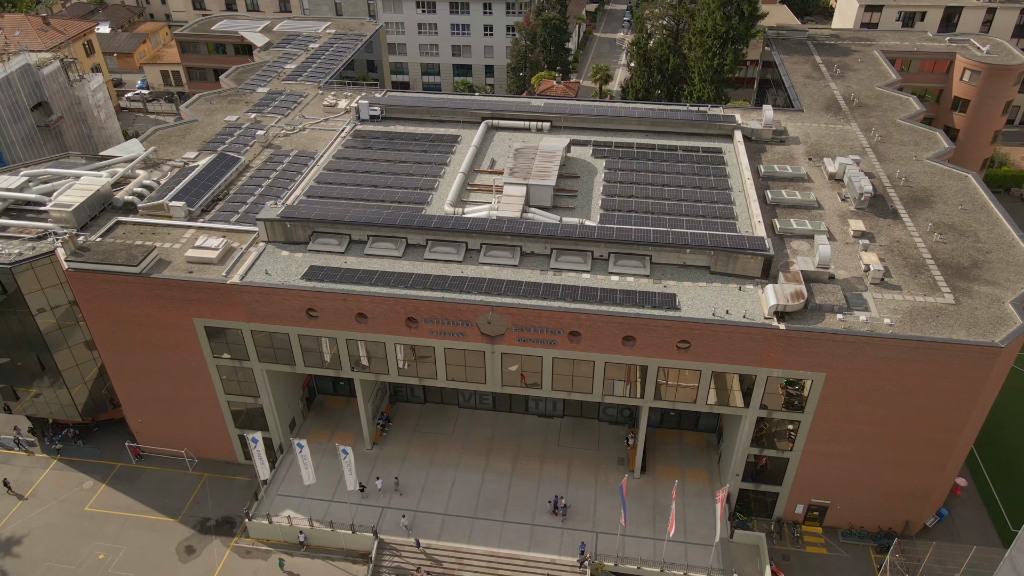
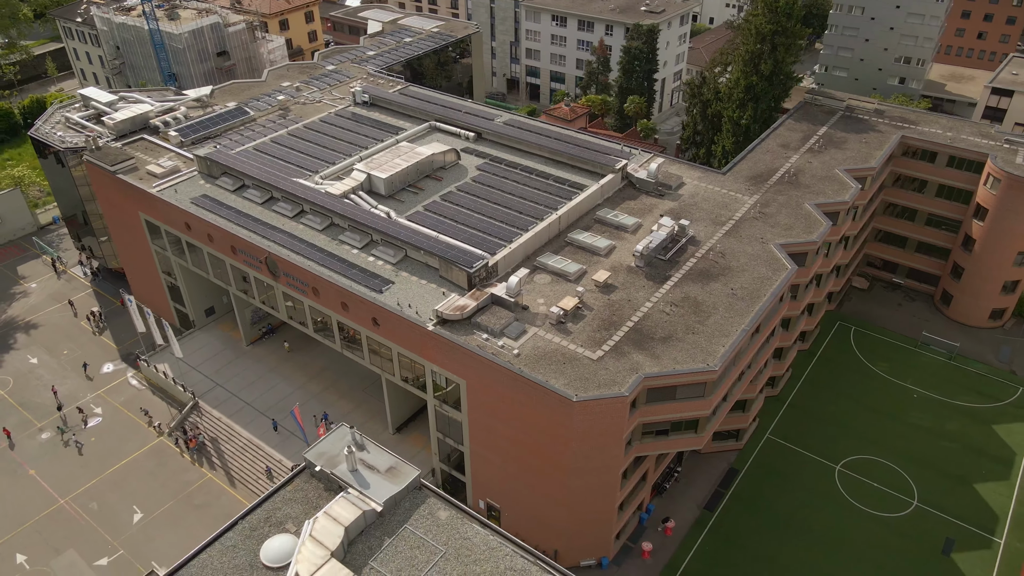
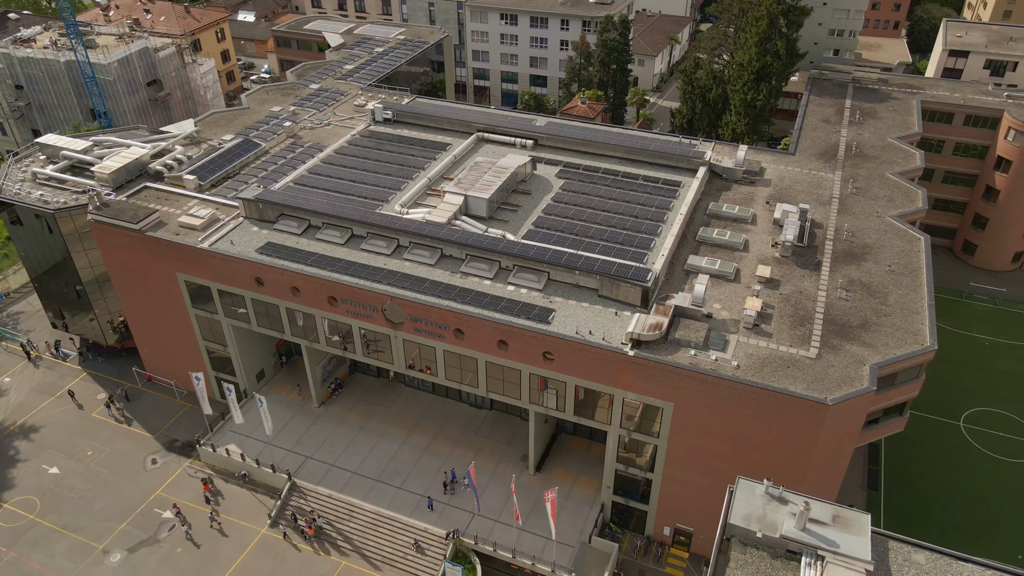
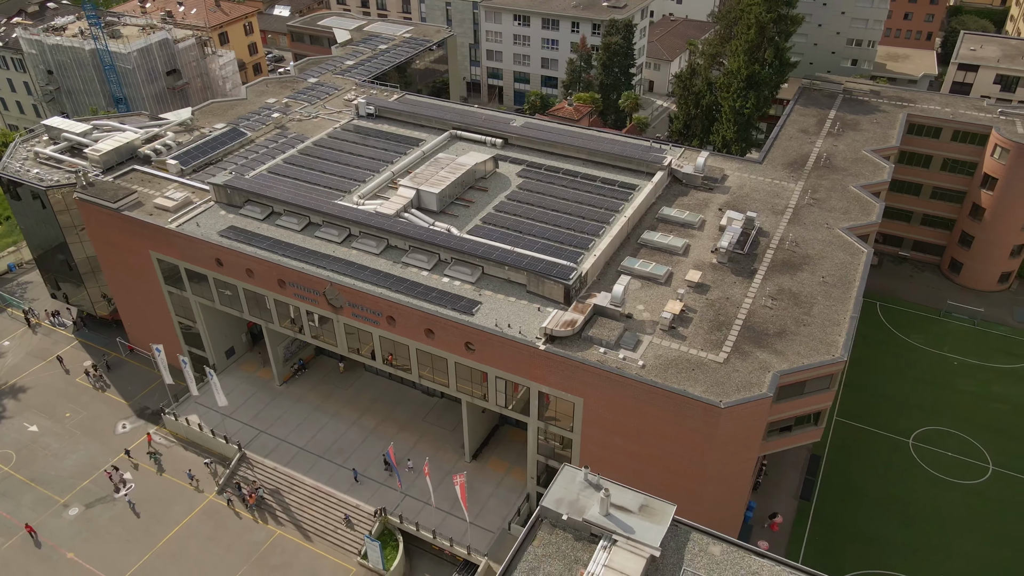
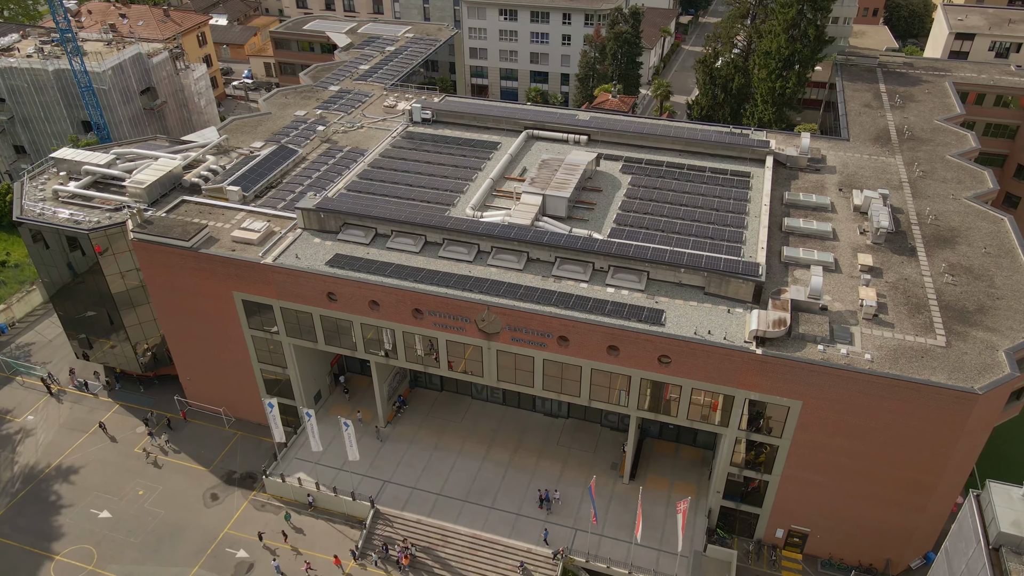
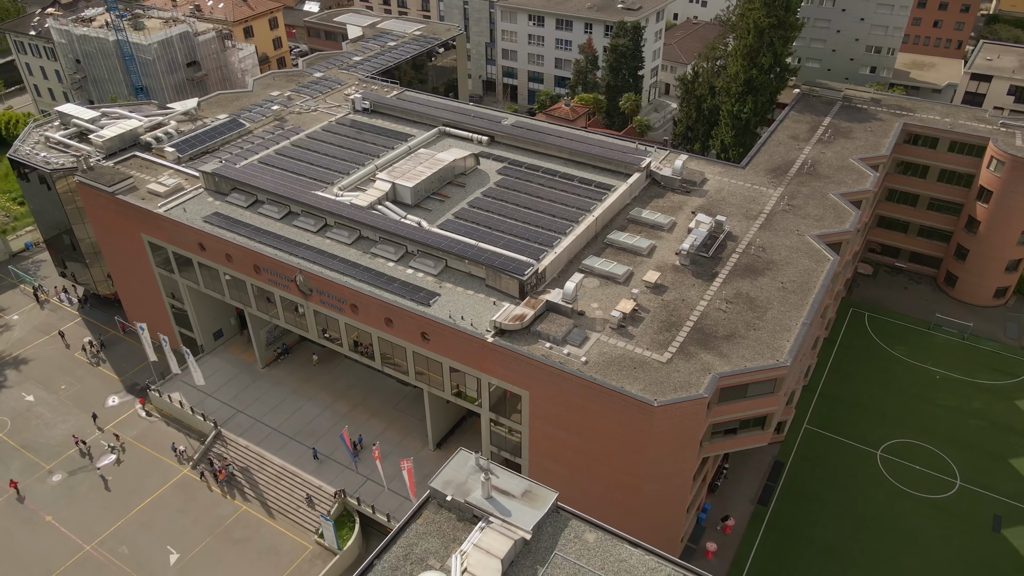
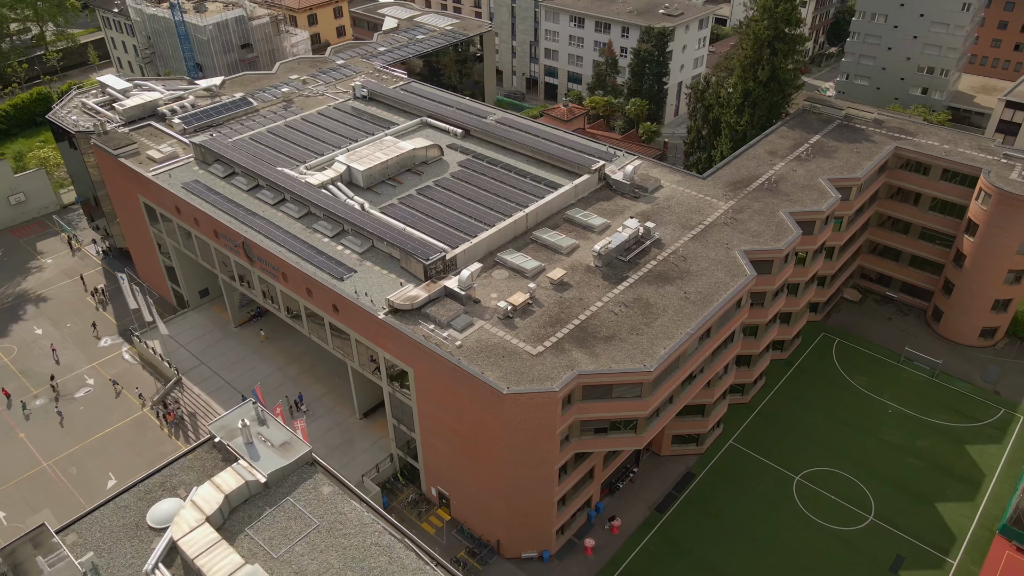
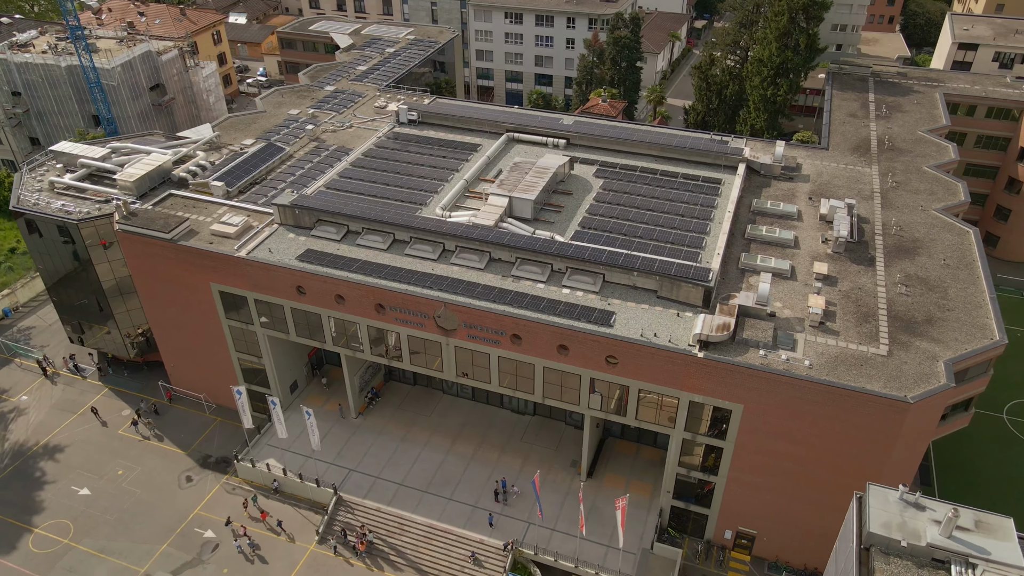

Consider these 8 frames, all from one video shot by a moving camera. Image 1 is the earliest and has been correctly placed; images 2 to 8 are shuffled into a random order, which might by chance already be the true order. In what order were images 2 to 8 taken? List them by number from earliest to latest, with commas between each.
5, 8, 3, 4, 6, 2, 7
